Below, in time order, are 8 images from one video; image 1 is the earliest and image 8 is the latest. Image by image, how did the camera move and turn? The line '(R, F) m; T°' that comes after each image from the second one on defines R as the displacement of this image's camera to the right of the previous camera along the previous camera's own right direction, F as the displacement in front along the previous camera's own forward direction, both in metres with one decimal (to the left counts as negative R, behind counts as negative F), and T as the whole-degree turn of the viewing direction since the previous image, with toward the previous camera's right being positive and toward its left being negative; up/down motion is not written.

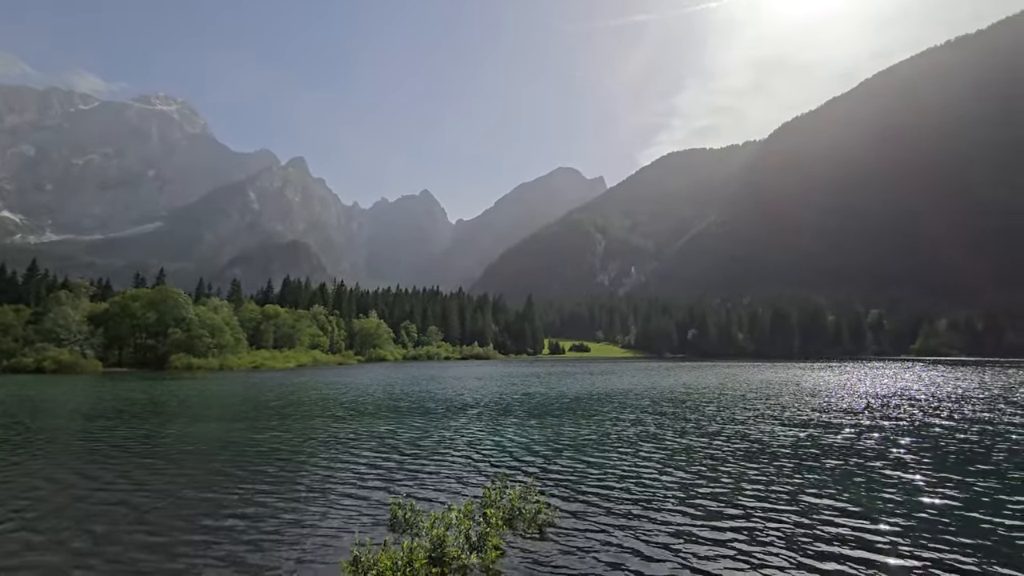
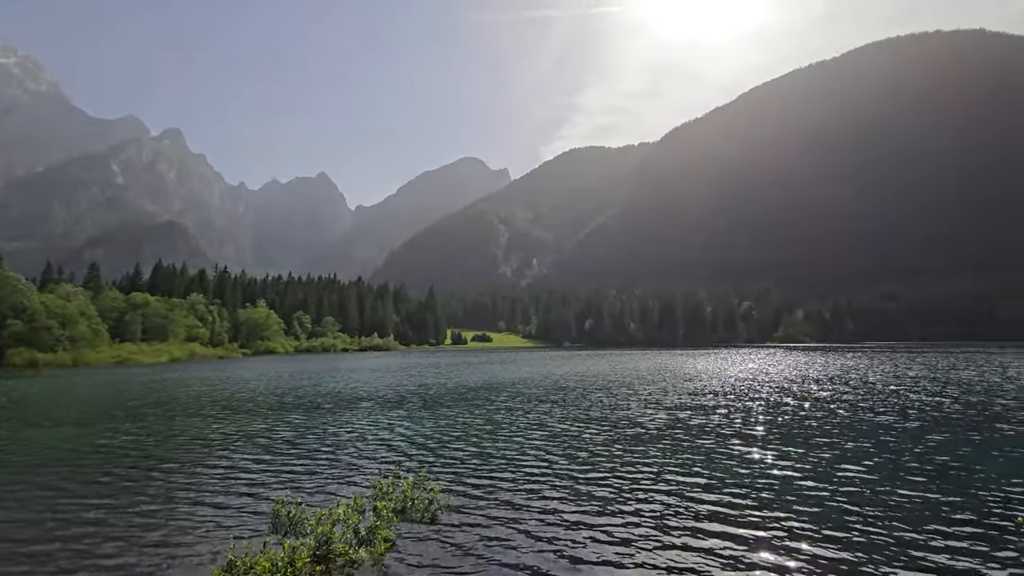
(-0.8, +1.3) m; +11°
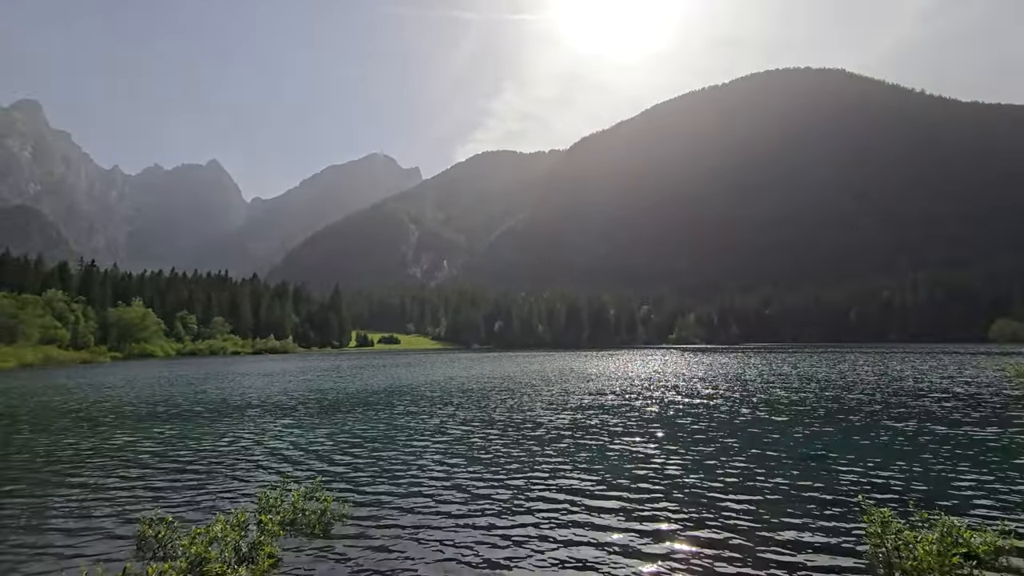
(+0.4, +1.5) m; +10°
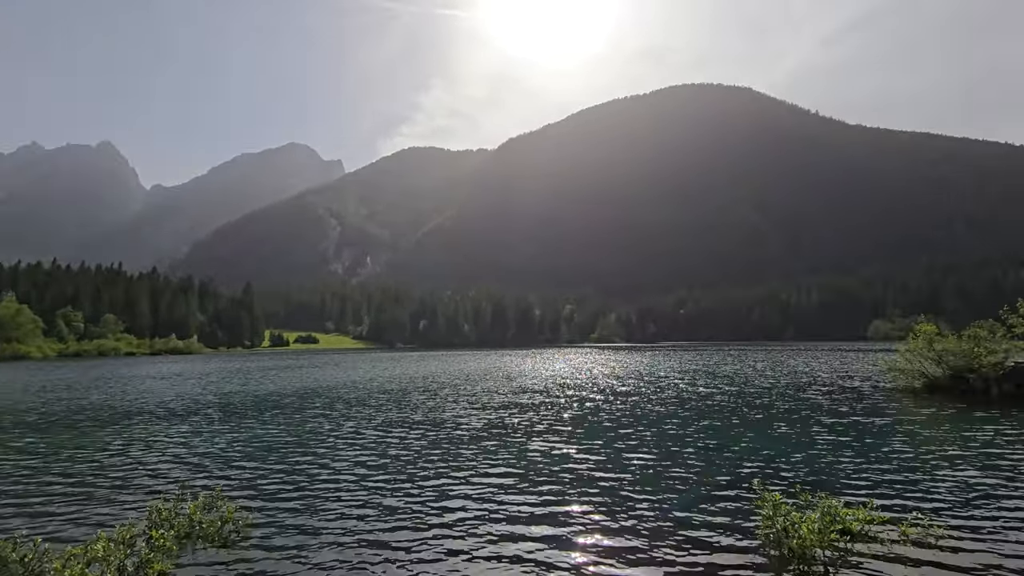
(+0.4, +0.8) m; +8°
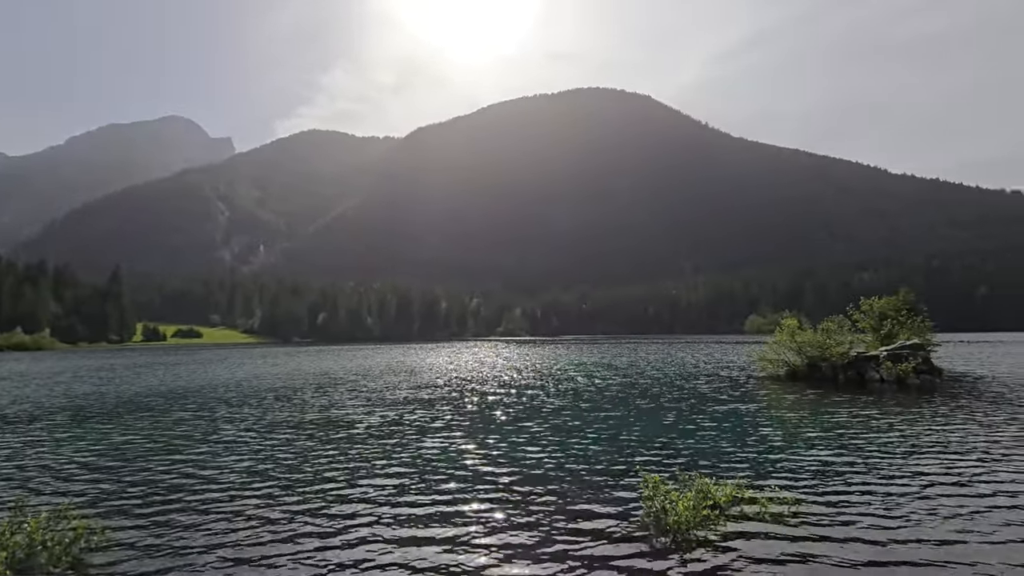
(+0.6, +0.5) m; +10°
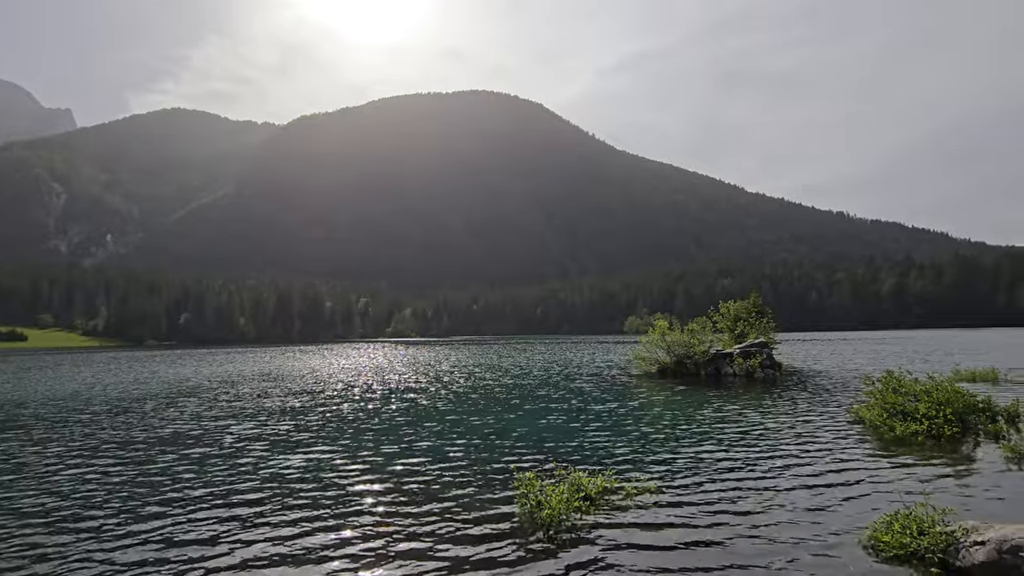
(+1.6, +0.2) m; +12°
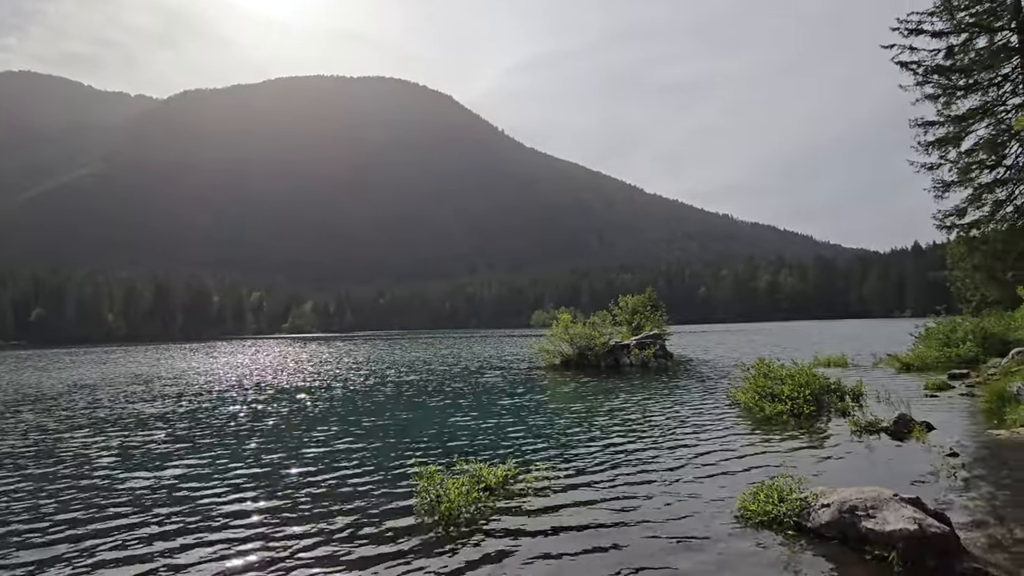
(+1.3, +0.4) m; +10°
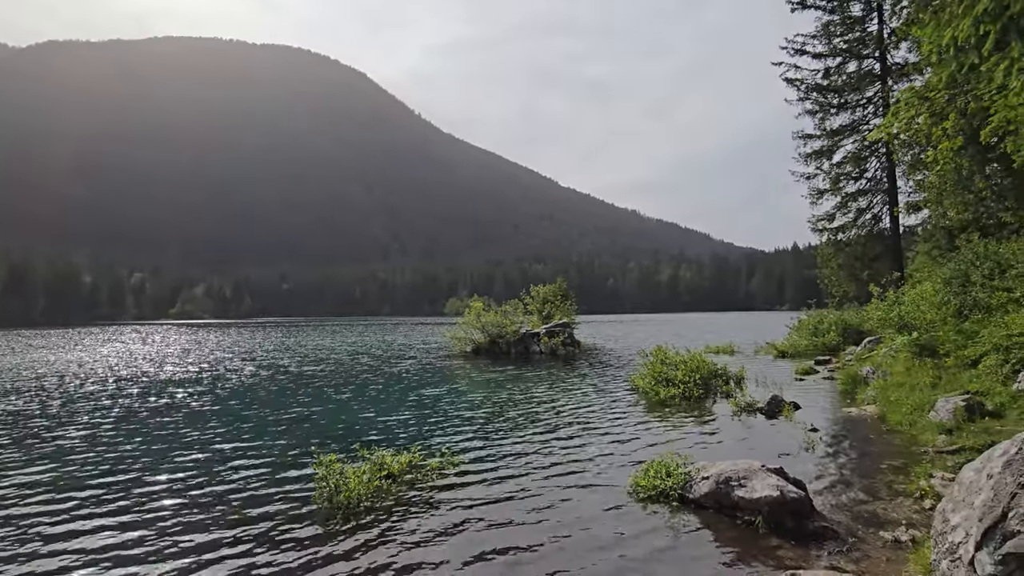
(+1.1, +0.1) m; +9°
